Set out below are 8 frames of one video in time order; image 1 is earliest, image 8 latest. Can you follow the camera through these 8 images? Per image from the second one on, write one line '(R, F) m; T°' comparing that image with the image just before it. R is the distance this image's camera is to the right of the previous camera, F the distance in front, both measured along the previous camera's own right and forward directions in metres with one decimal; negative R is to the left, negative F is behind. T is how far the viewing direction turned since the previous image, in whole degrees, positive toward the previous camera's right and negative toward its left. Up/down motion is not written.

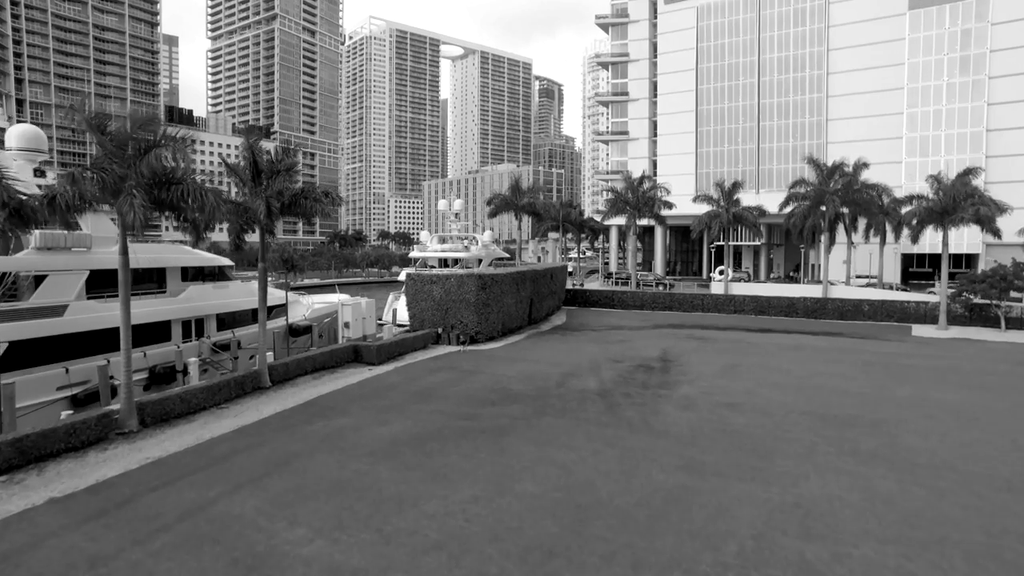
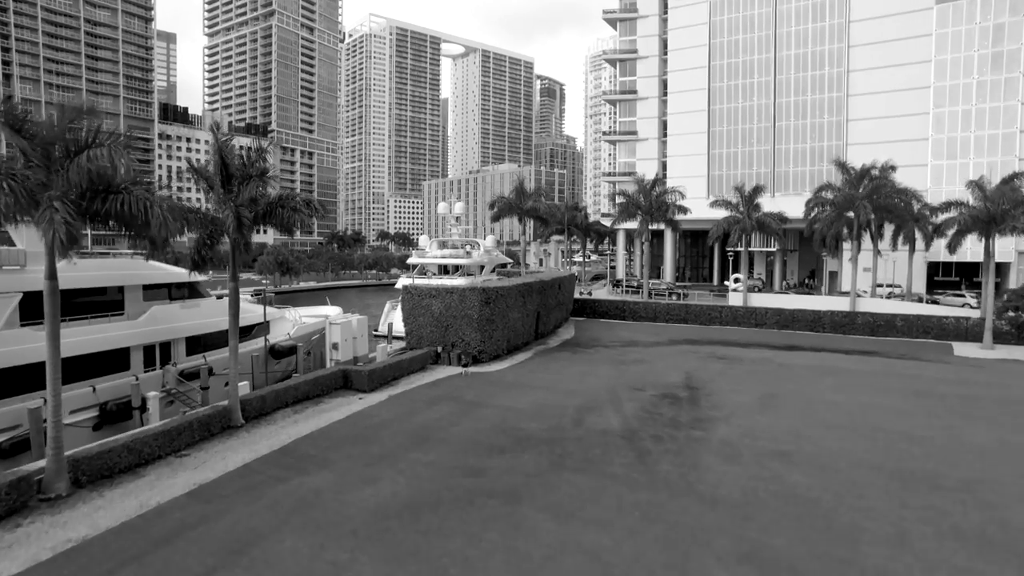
(-0.3, +2.5) m; 0°
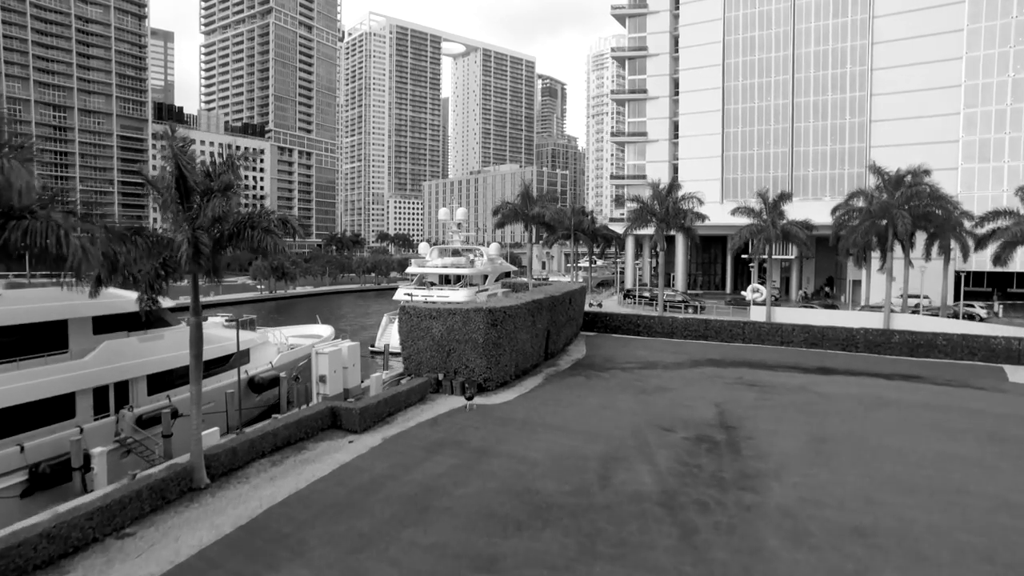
(-0.3, +2.5) m; 0°
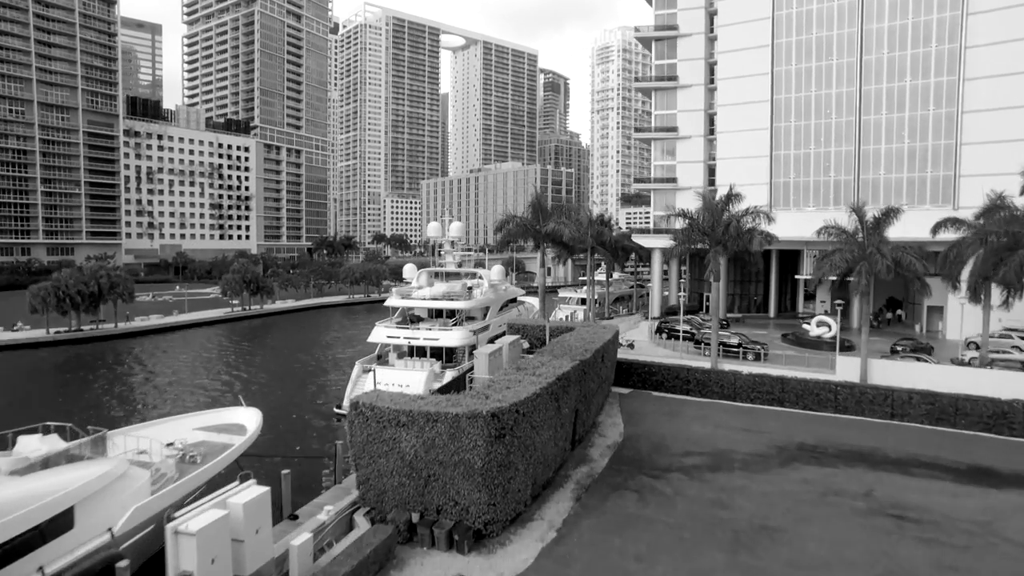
(-0.3, +8.6) m; 0°
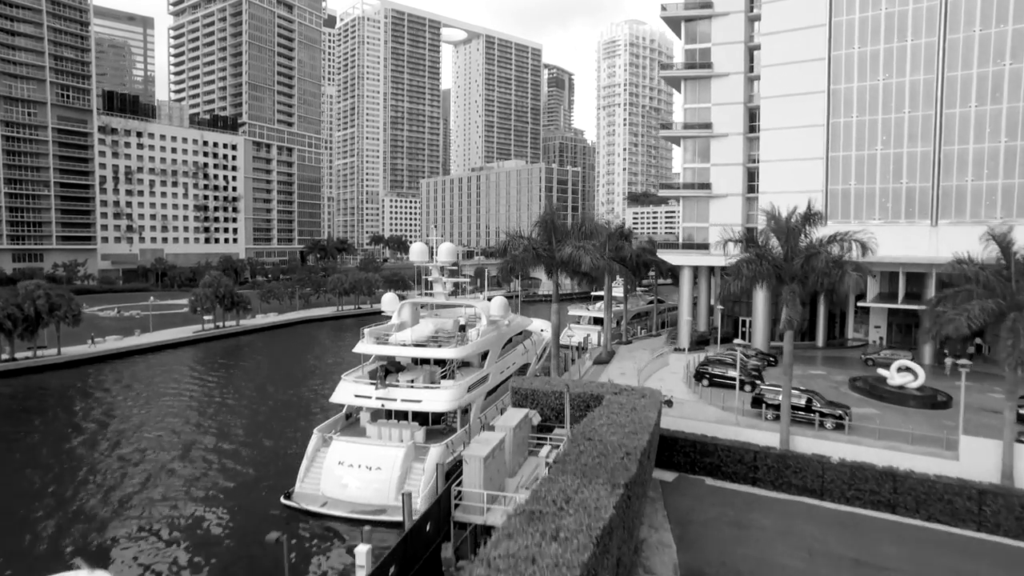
(-0.1, +7.1) m; 0°
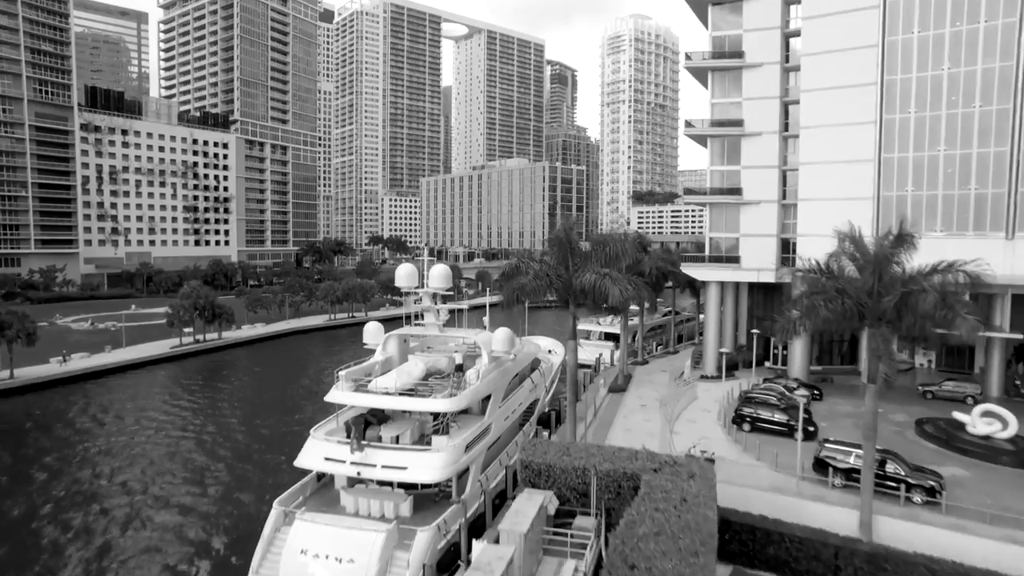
(-0.2, +4.6) m; 0°
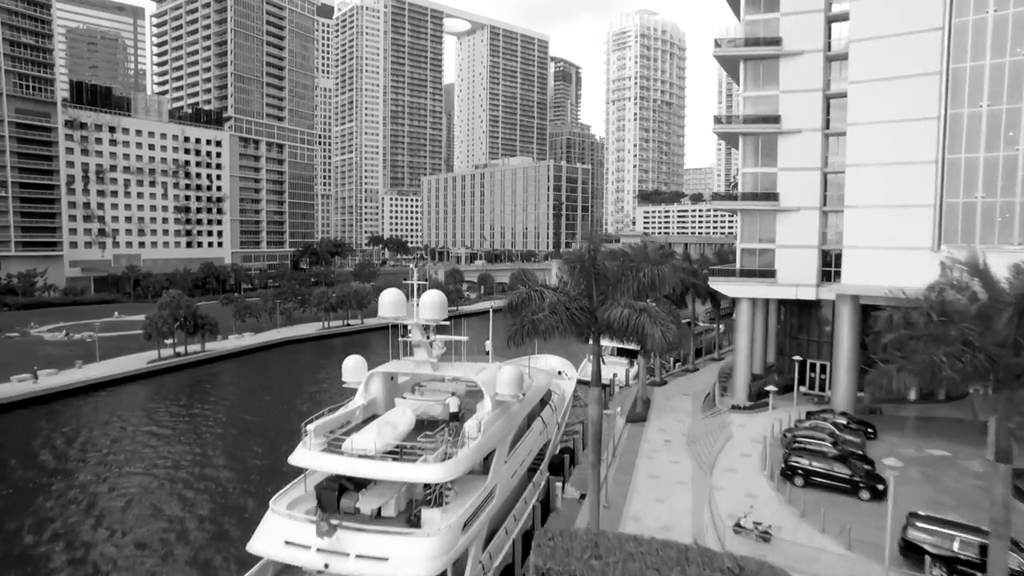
(-0.2, +4.1) m; 0°
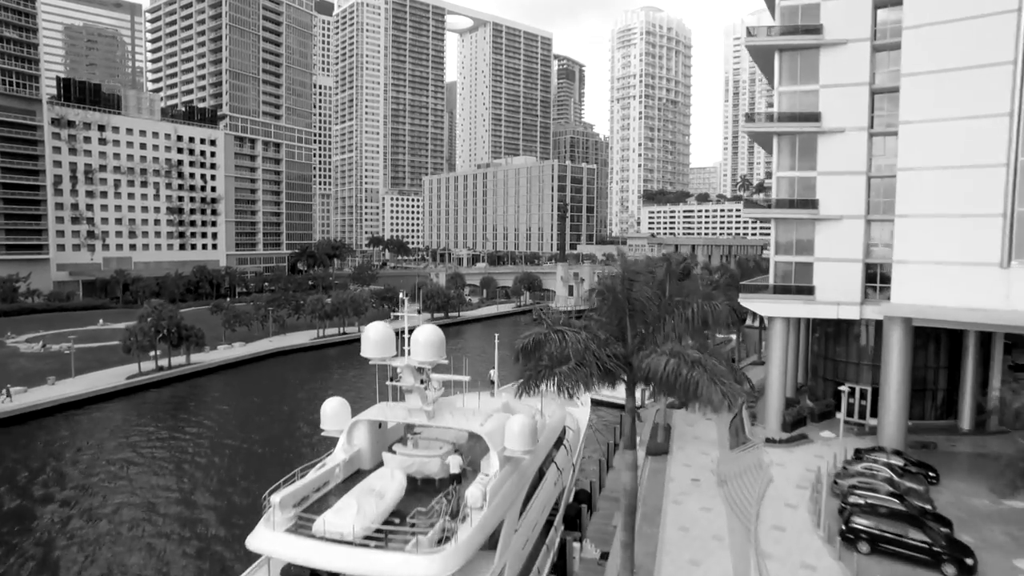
(-0.3, +3.3) m; 0°
